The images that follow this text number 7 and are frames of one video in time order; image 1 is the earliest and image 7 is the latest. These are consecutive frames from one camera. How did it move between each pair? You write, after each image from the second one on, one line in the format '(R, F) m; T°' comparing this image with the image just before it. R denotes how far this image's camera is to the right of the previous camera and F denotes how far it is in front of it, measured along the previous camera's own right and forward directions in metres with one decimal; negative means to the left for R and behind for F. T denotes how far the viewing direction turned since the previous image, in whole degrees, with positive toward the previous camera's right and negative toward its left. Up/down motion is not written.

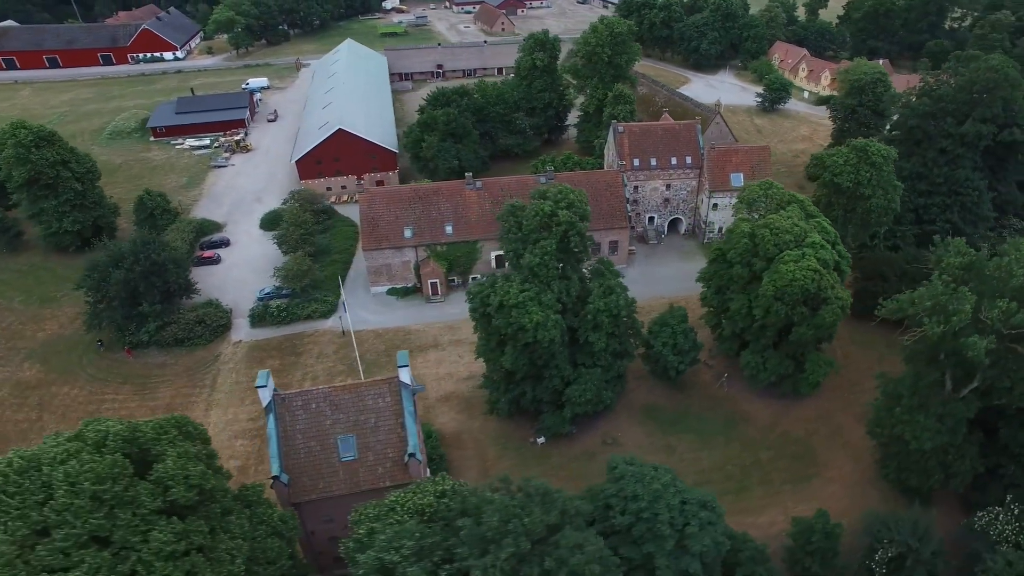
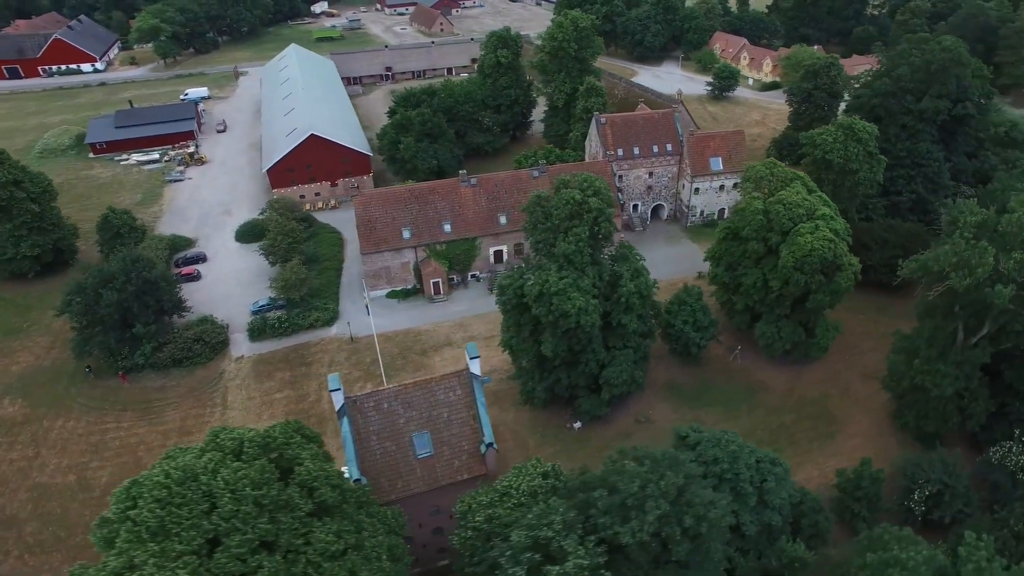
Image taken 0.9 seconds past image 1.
(-5.4, -0.3) m; +6°
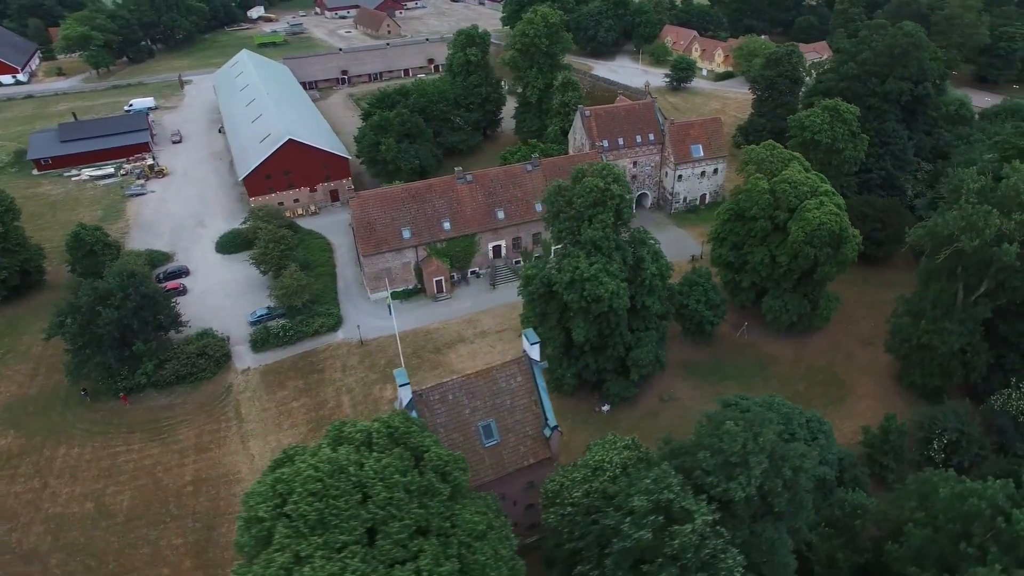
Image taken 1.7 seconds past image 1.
(-4.7, -0.3) m; +5°
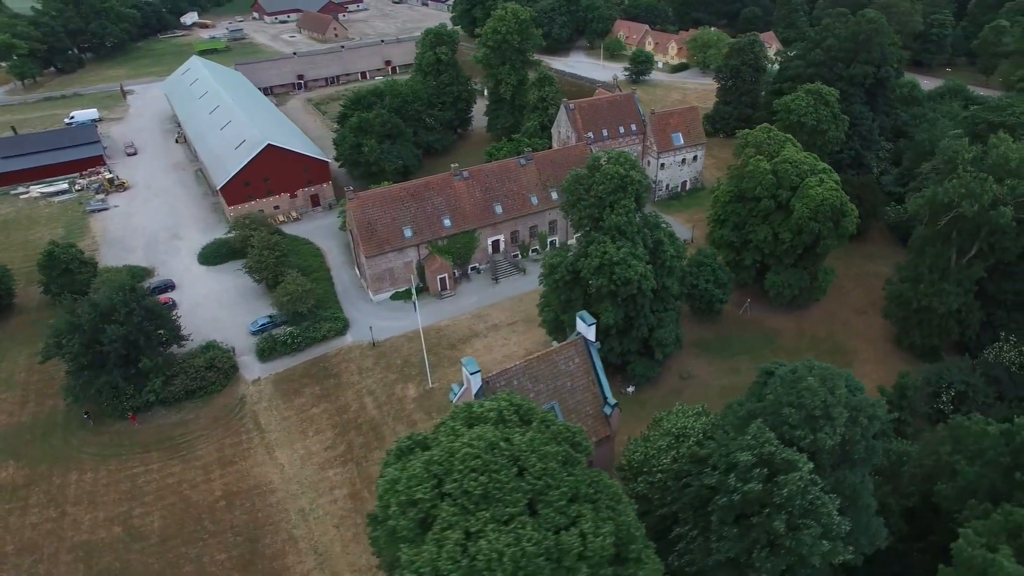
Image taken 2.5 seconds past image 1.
(-4.8, -0.3) m; +5°
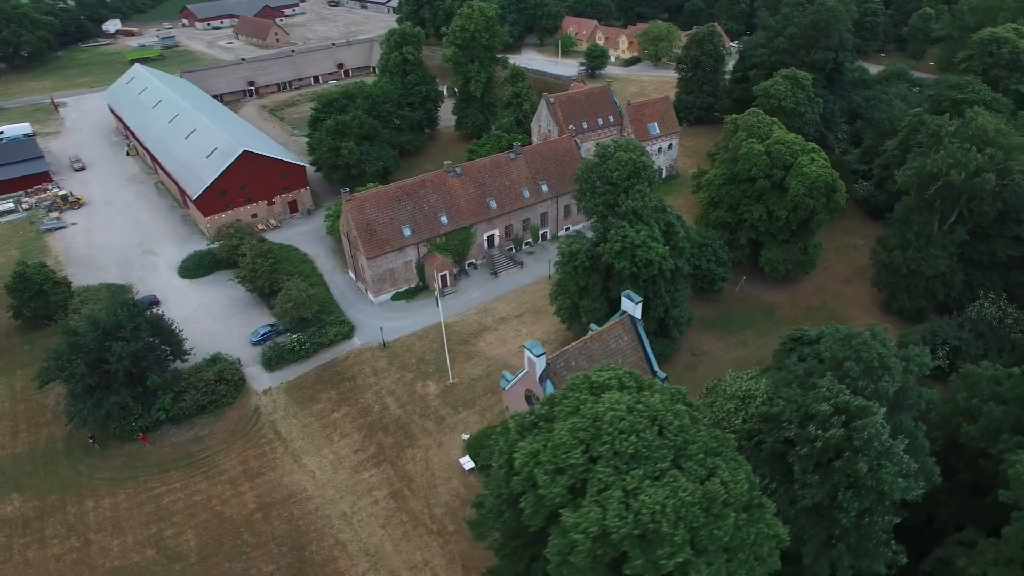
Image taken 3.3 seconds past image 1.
(-4.8, -0.3) m; +5°
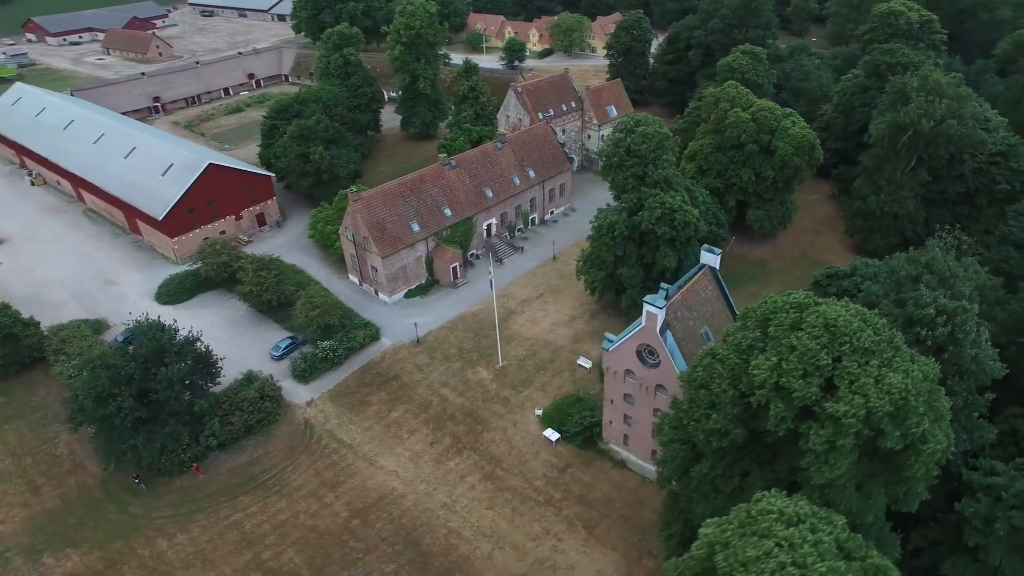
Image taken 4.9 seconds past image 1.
(-10.2, -0.3) m; +11°
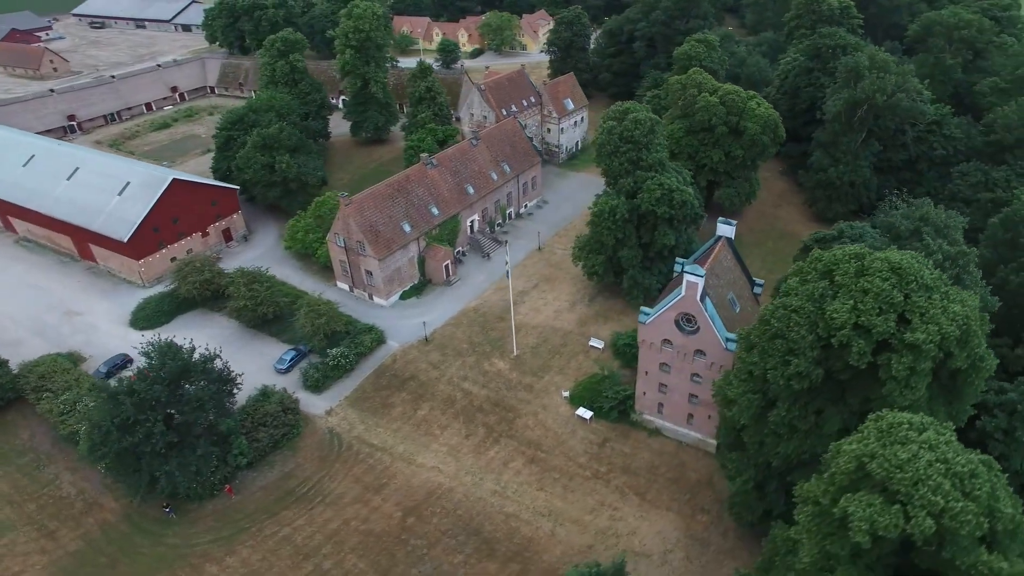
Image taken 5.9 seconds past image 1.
(-6.2, -0.5) m; +8°
